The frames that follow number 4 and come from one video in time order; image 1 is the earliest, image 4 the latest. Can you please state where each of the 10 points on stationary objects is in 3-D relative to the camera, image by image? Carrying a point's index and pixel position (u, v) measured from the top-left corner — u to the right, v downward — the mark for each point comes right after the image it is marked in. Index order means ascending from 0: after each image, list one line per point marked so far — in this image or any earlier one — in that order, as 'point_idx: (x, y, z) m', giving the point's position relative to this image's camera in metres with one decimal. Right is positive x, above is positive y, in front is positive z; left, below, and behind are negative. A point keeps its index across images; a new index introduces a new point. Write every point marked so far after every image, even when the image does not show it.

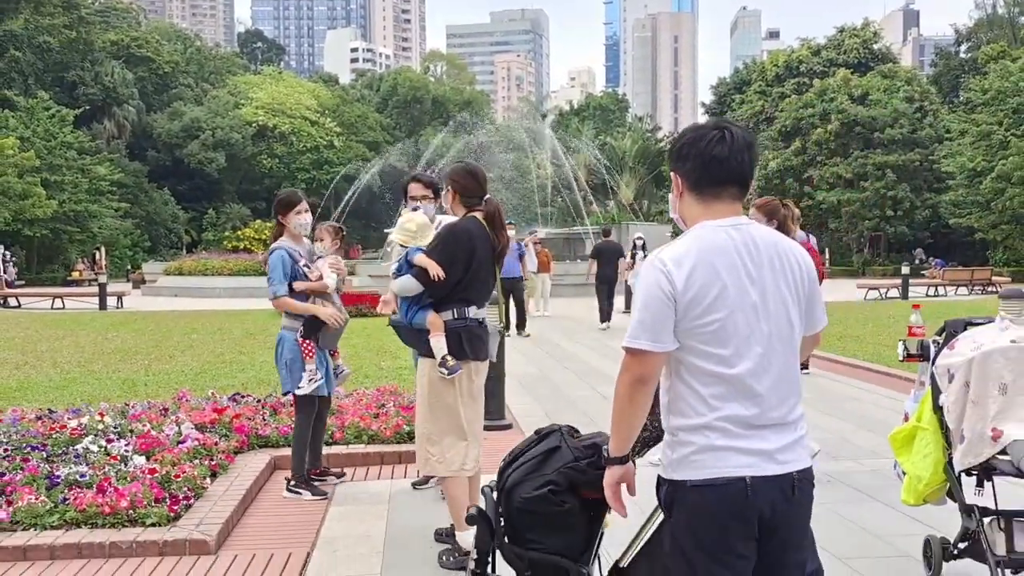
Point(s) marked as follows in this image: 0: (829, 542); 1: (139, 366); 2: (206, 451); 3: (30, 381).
0: (+1.5, -1.2, +4.4) m
1: (-4.7, -1.0, +11.6) m
2: (-2.0, -1.1, +6.1) m
3: (-5.4, -1.0, +10.3) m
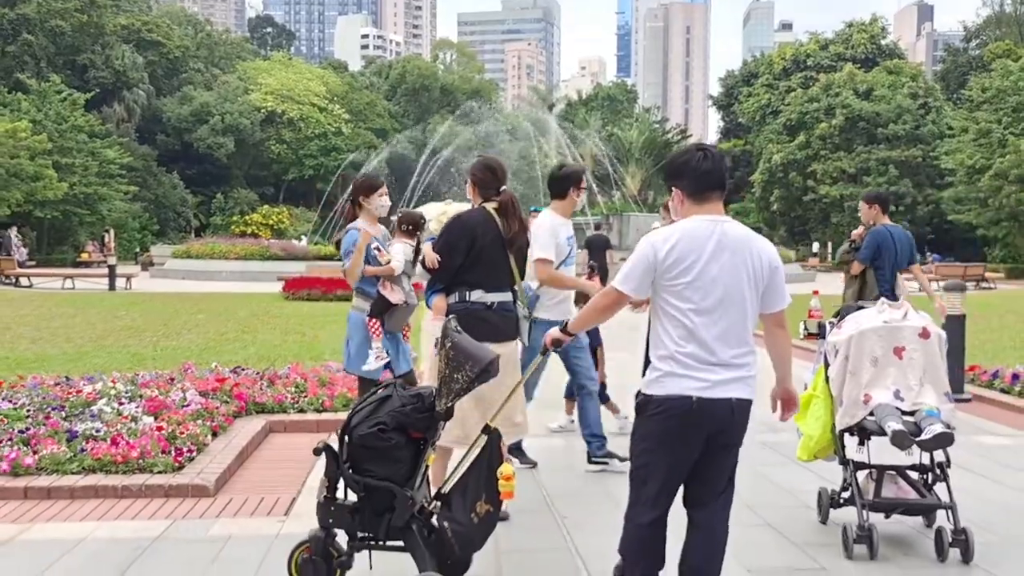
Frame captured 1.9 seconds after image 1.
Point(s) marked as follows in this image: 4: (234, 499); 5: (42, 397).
0: (+1.3, -1.1, +5.0) m
1: (-4.9, -0.7, +12.4) m
2: (-2.3, -0.9, +6.8) m
3: (-5.6, -0.8, +11.0) m
4: (-1.6, -1.2, +5.3) m
5: (-3.7, -0.9, +7.1) m
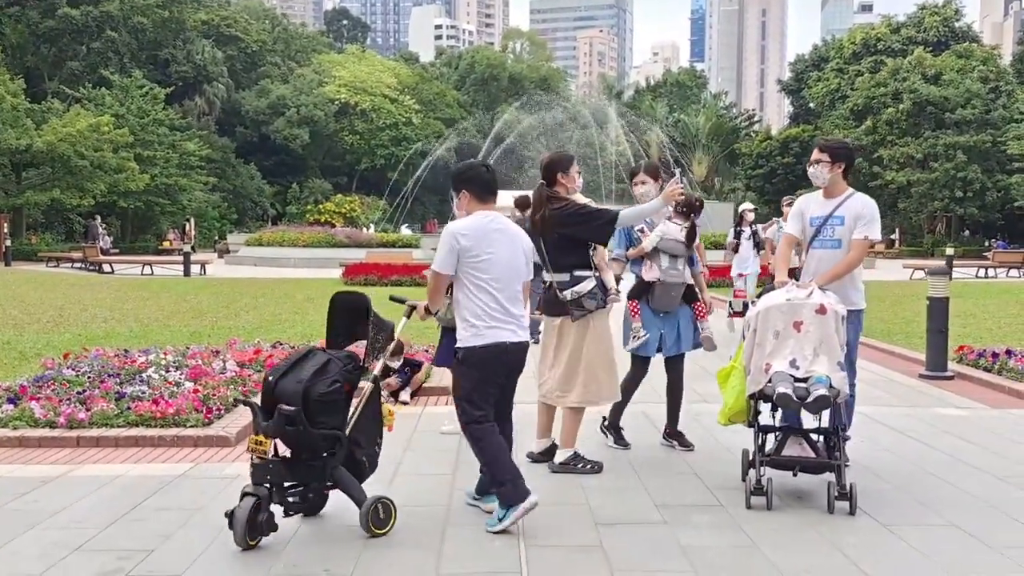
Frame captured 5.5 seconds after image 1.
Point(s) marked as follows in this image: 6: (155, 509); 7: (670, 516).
0: (+1.1, -1.0, +5.7) m
1: (-4.5, -0.5, +13.5) m
2: (-2.3, -0.8, +7.8) m
3: (-5.3, -0.6, +12.2) m
4: (-1.8, -1.1, +6.2) m
5: (-3.7, -0.7, +8.2) m
6: (-1.9, -1.2, +4.8) m
7: (+0.8, -1.1, +4.4) m
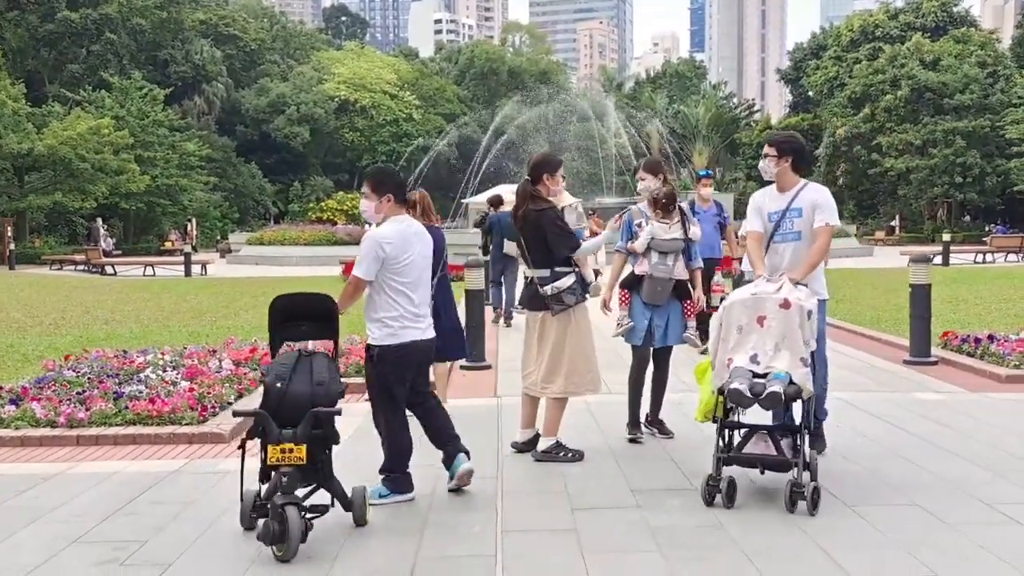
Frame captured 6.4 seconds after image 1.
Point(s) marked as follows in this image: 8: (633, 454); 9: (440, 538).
0: (+1.0, -1.0, +5.9) m
1: (-4.6, -0.5, +13.7) m
2: (-2.4, -0.8, +7.9) m
3: (-5.4, -0.6, +12.4) m
4: (-1.9, -1.1, +6.4) m
5: (-3.8, -0.7, +8.4) m
6: (-2.0, -1.2, +4.9) m
7: (+0.7, -1.1, +4.6) m
8: (+0.7, -1.0, +5.6) m
9: (-0.3, -1.2, +4.2) m
